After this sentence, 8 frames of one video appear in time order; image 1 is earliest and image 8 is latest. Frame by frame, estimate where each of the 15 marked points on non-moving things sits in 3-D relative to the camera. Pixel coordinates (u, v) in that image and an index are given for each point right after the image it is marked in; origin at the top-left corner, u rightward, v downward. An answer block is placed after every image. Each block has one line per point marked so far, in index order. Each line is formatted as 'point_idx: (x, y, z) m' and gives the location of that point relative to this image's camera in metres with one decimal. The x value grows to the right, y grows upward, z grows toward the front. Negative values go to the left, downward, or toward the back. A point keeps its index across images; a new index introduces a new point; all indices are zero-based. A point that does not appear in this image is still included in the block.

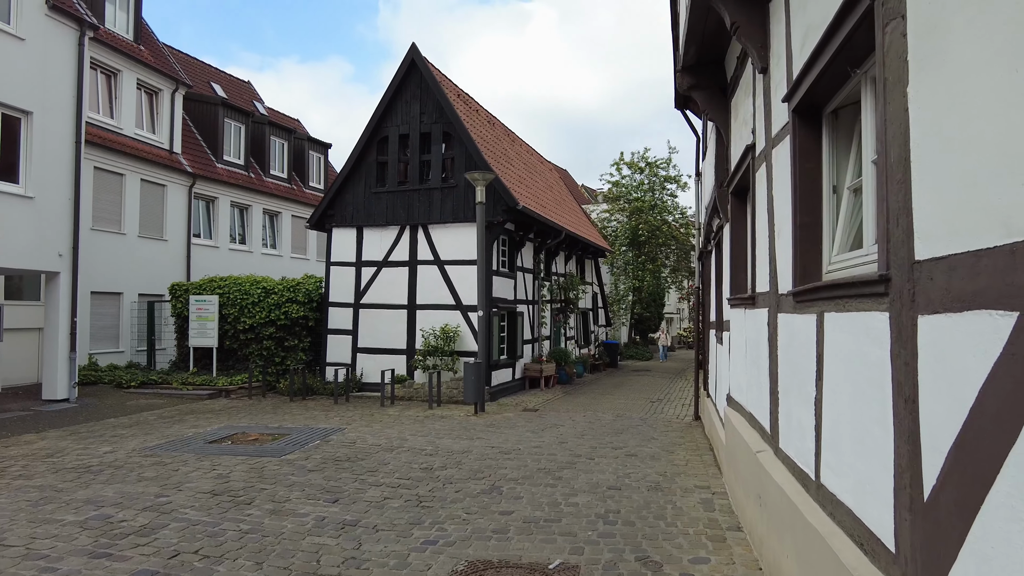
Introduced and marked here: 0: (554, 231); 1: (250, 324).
0: (+1.2, +1.6, +17.3) m
1: (-6.1, -0.8, +15.1) m
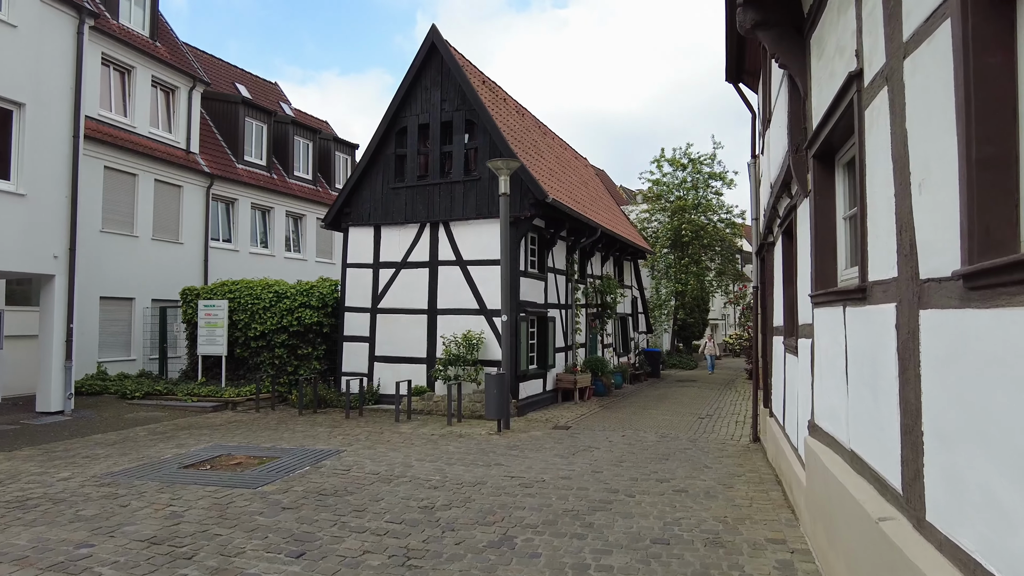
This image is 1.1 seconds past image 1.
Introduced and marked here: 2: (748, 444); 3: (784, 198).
0: (+1.9, +1.5, +15.9) m
1: (-5.5, -0.9, +14.1) m
2: (+3.4, -2.2, +9.3) m
3: (+2.7, +0.9, +6.5) m
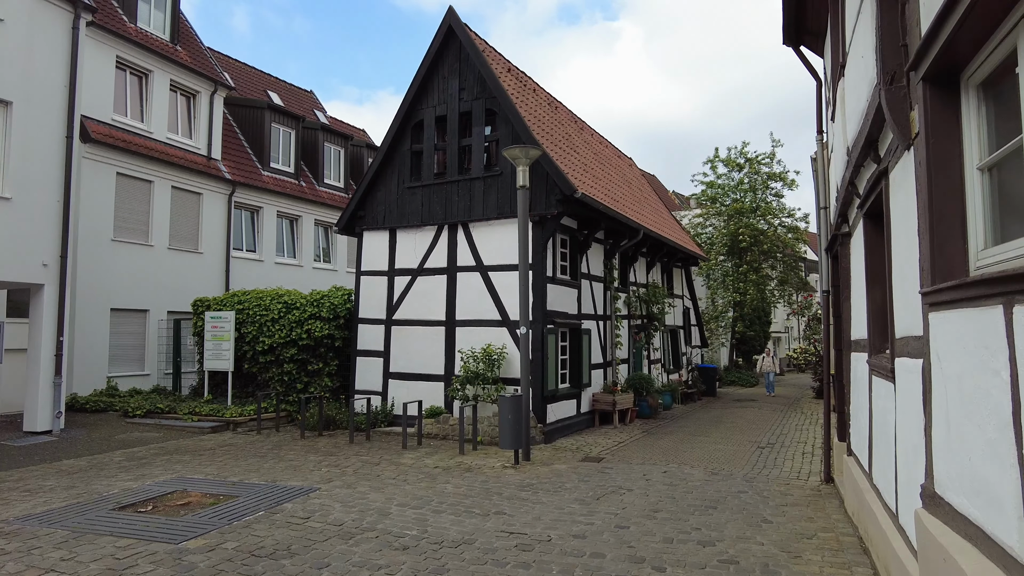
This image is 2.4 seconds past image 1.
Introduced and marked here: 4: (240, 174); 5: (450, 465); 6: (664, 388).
0: (+2.6, +1.3, +14.2) m
1: (-4.9, -1.1, +13.0) m
2: (+3.5, -2.3, +7.4) m
3: (+2.6, +0.9, +4.8) m
4: (-7.8, +3.3, +18.5) m
5: (-0.8, -2.3, +8.6) m
6: (+3.9, -2.6, +16.7) m
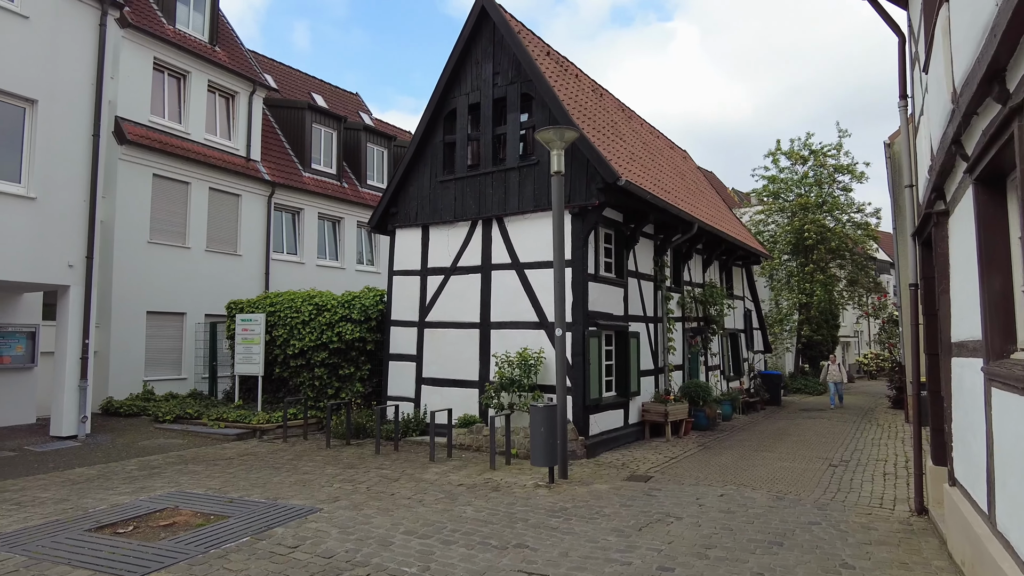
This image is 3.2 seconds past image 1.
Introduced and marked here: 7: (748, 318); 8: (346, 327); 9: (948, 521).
0: (+3.5, +1.3, +13.1) m
1: (-4.1, -1.2, +12.5) m
2: (+3.8, -2.2, +6.2) m
3: (+2.6, +1.0, +3.6) m
4: (-6.5, +3.2, +18.2) m
5: (-0.4, -2.3, +7.7) m
6: (+5.0, -2.6, +15.4) m
7: (+7.2, -0.9, +19.8) m
8: (-3.2, -0.7, +12.2) m
9: (+3.5, -1.8, +5.1) m
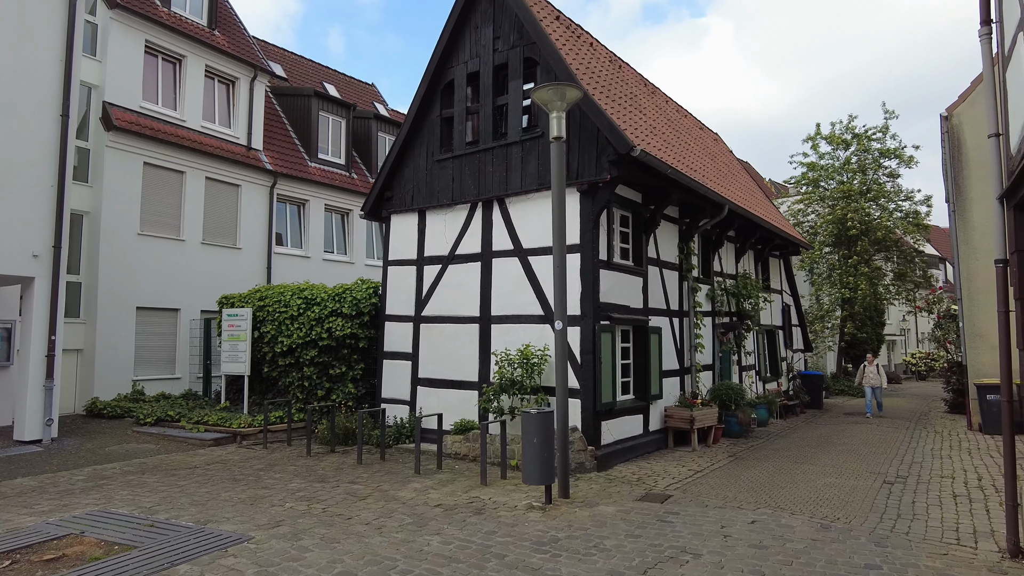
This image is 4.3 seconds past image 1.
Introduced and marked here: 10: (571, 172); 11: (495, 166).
0: (+3.6, +1.5, +11.7) m
1: (-4.0, -1.0, +11.5) m
2: (+3.6, -2.0, +4.8) m
3: (+2.3, +1.2, +2.3) m
4: (-6.1, +3.3, +17.3) m
5: (-0.6, -2.2, +6.5) m
6: (+5.3, -2.4, +13.9) m
7: (+7.7, -0.7, +18.2) m
8: (-3.0, -0.6, +11.1) m
9: (+3.2, -1.7, +3.7) m
10: (+0.8, +1.6, +9.1) m
11: (-0.3, +1.9, +9.9) m
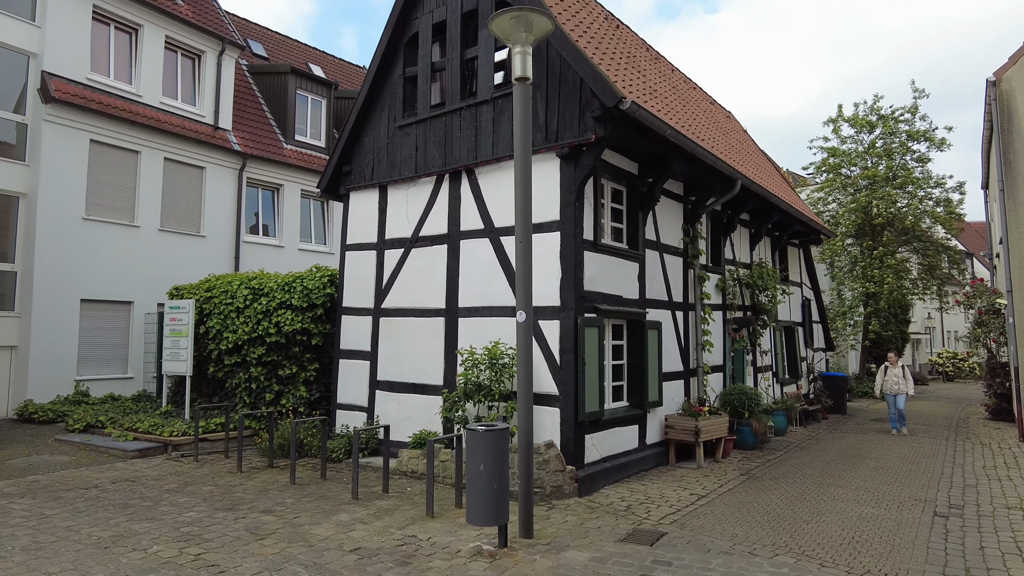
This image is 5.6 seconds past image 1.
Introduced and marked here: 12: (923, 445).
0: (+3.3, +1.7, +10.1) m
1: (-4.3, -0.8, +10.0) m
2: (+3.1, -1.9, +3.2) m
3: (+1.8, +1.3, +0.7) m
4: (-6.3, +3.5, +15.9) m
5: (-1.0, -2.0, +5.0) m
6: (+5.0, -2.2, +12.3) m
7: (+7.5, -0.5, +16.5) m
8: (-3.4, -0.4, +9.7) m
9: (+2.7, -1.5, +2.1) m
10: (+0.4, +1.8, +7.6) m
11: (-0.6, +2.0, +8.4) m
12: (+7.1, -2.7, +11.1) m
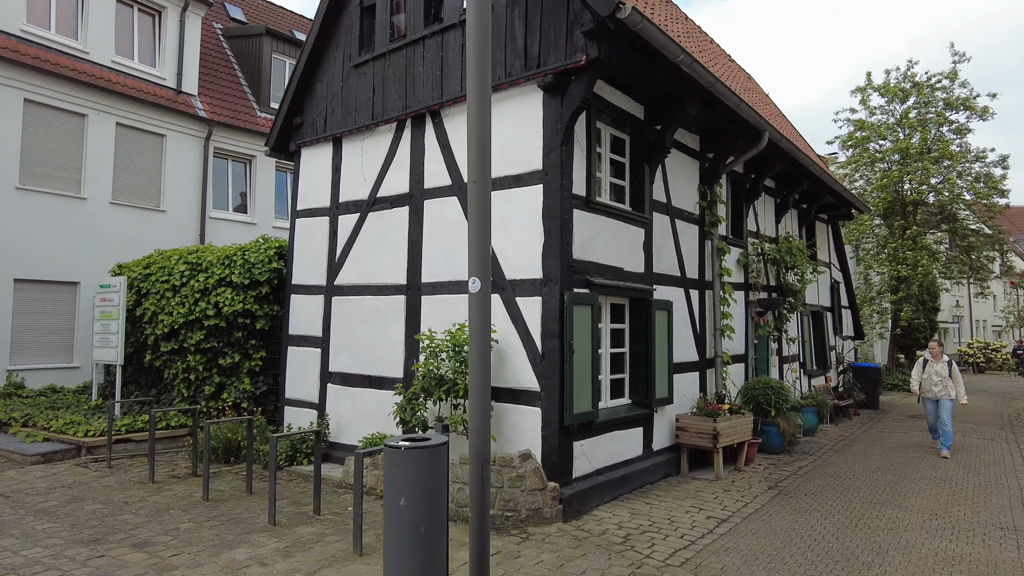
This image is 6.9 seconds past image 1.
0: (+3.0, +2.0, +8.4) m
1: (-4.5, -0.5, +8.6) m
2: (+2.7, -1.6, +1.6) m
3: (+1.3, +1.5, -0.9) m
4: (-6.5, +3.9, +14.4) m
5: (-1.3, -1.7, +3.5) m
6: (+4.8, -1.9, +10.6) m
7: (+7.4, -0.1, +14.8) m
8: (-3.6, -0.1, +8.2) m
9: (+2.3, -1.3, +0.6) m
10: (+0.2, +2.1, +6.0) m
11: (-0.9, +2.4, +6.9) m
12: (+6.9, -2.3, +9.5) m
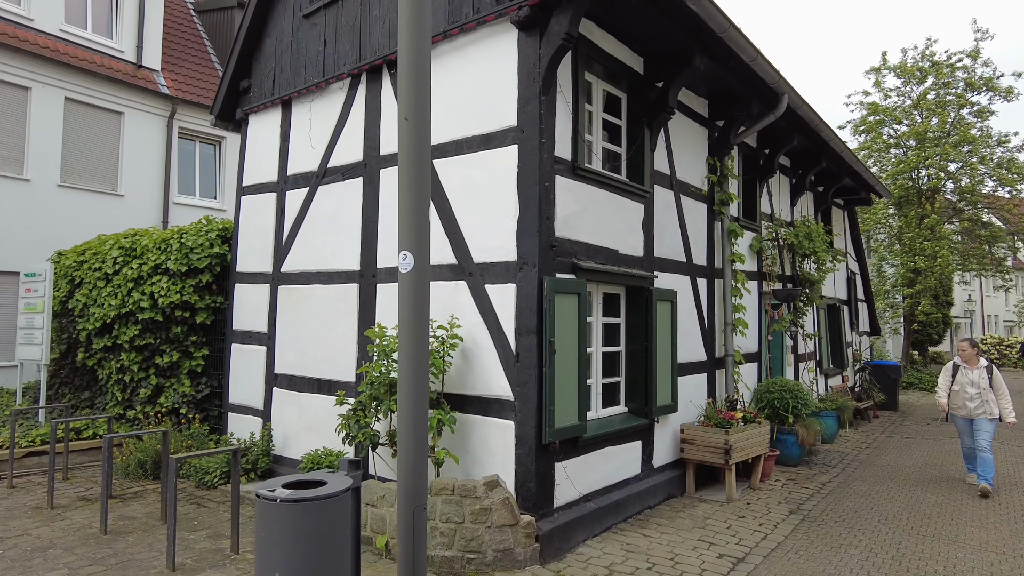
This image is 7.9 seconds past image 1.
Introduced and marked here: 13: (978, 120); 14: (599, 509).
0: (+2.8, +2.1, +7.3) m
1: (-4.8, -0.4, +7.5) m
2: (+2.5, -1.5, +0.5) m
3: (+1.1, +1.6, -2.0) m
4: (-6.7, +4.1, +13.3) m
5: (-1.6, -1.6, +2.4) m
6: (+4.6, -1.7, +9.5) m
7: (+7.2, +0.1, +13.7) m
8: (-3.9, 0.0, +7.1) m
9: (+2.1, -1.2, -0.5) m
10: (-0.1, +2.2, +4.9) m
11: (-1.1, +2.5, +5.7) m
12: (+6.6, -2.2, +8.4) m
13: (+14.0, +5.0, +19.5) m
14: (+0.7, -1.7, +5.0) m
